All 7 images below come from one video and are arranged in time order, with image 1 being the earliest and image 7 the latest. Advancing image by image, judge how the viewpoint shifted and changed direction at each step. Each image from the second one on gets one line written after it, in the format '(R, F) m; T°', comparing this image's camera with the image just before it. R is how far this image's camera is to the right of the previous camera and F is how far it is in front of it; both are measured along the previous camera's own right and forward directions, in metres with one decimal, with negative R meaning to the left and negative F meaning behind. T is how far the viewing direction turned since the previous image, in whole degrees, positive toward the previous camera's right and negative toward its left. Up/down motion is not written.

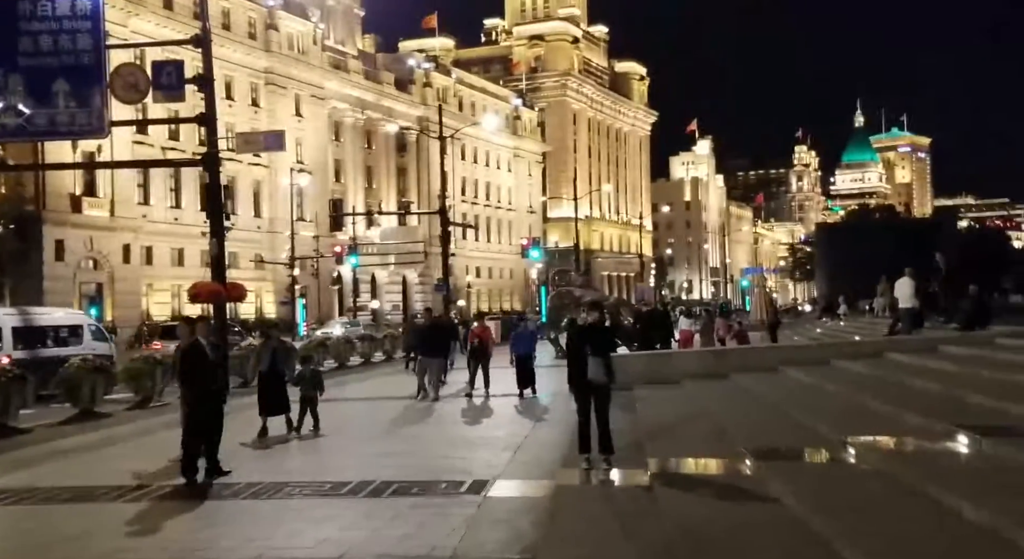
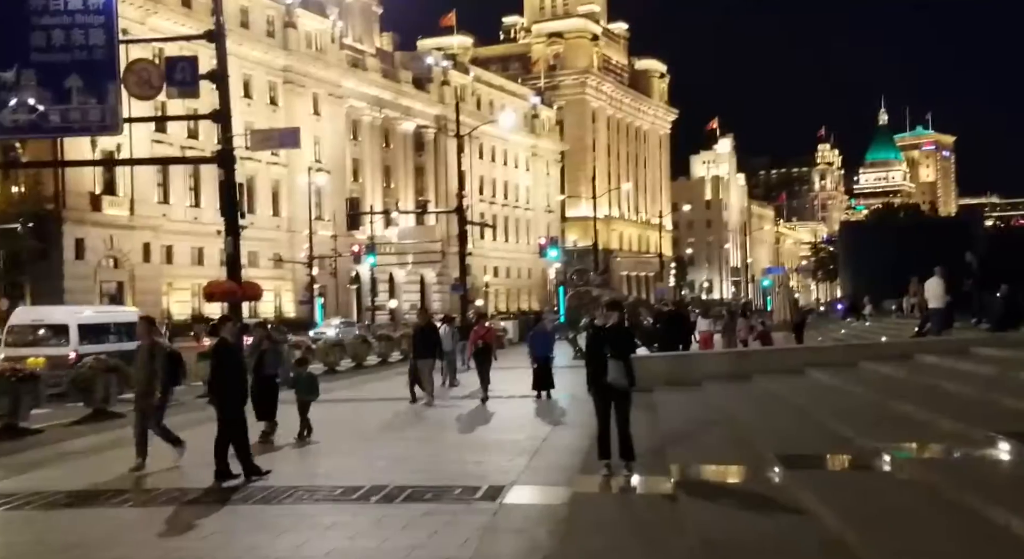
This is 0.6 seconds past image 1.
(0.0, +0.3) m; -1°
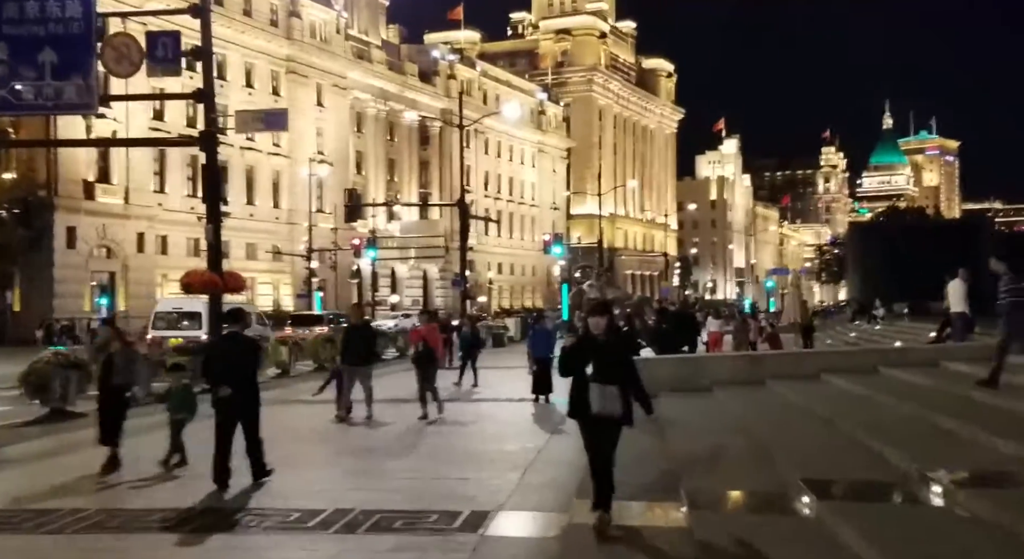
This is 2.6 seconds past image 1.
(+0.1, +1.3) m; 0°
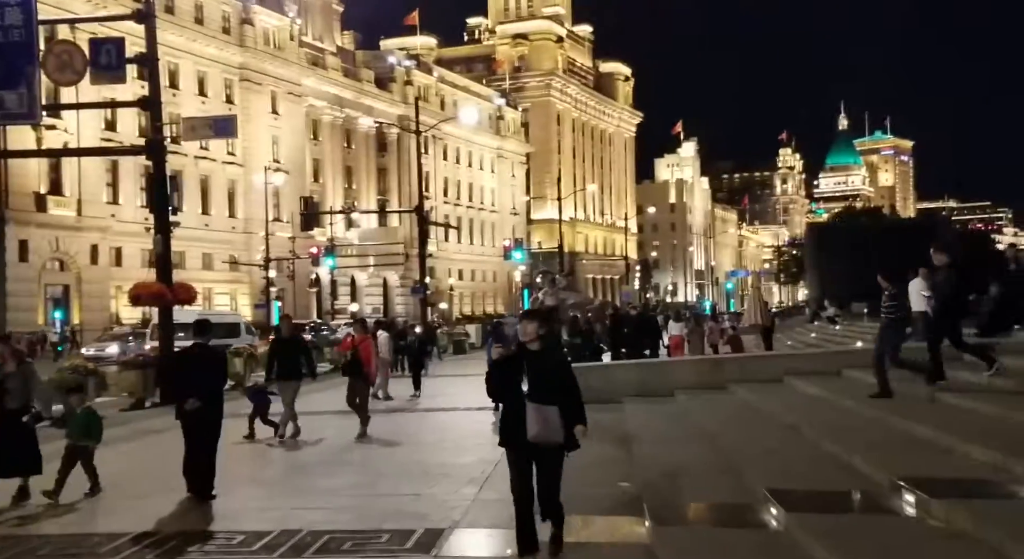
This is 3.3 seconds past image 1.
(+0.1, +0.4) m; +2°
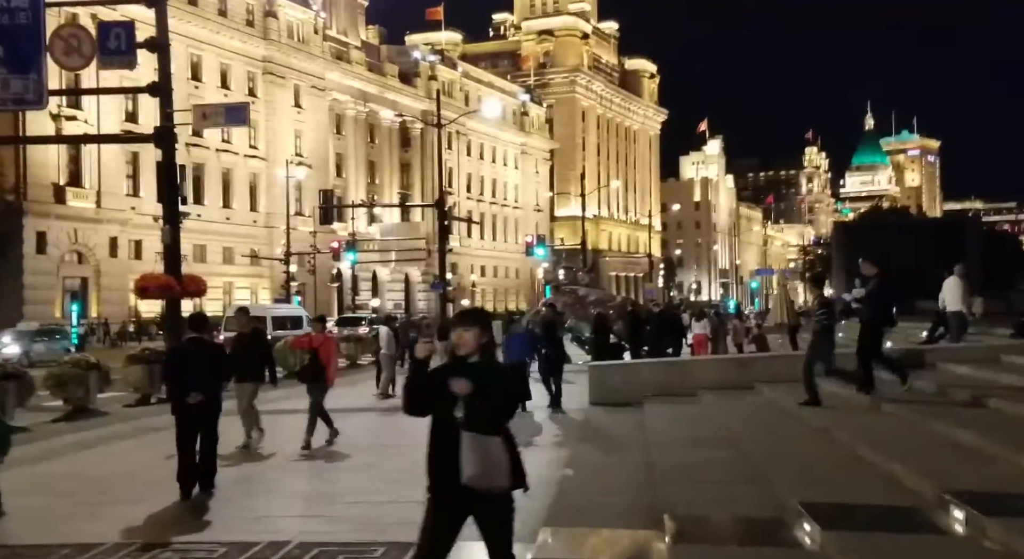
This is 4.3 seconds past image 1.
(+0.1, +0.6) m; -1°
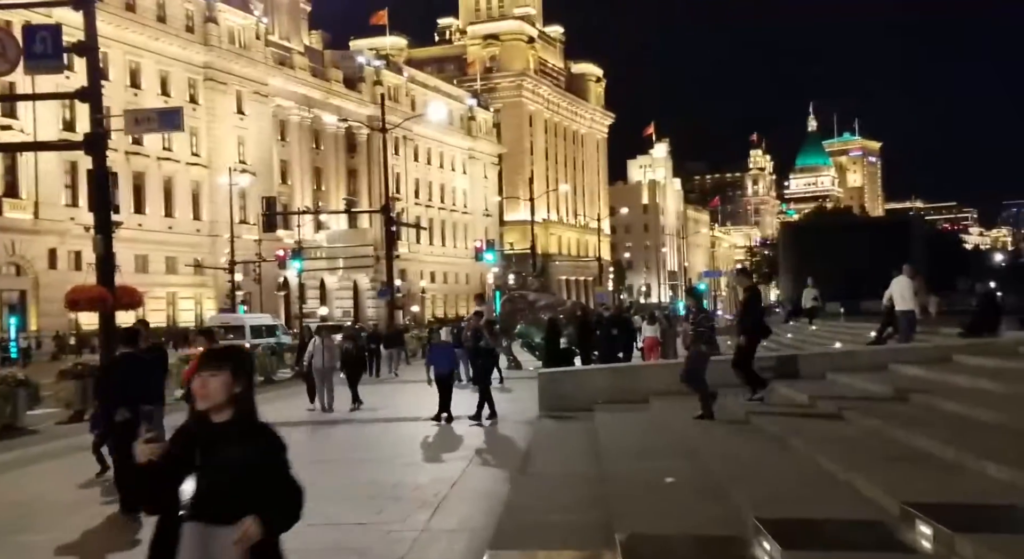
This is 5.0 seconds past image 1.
(+0.1, +0.7) m; +2°
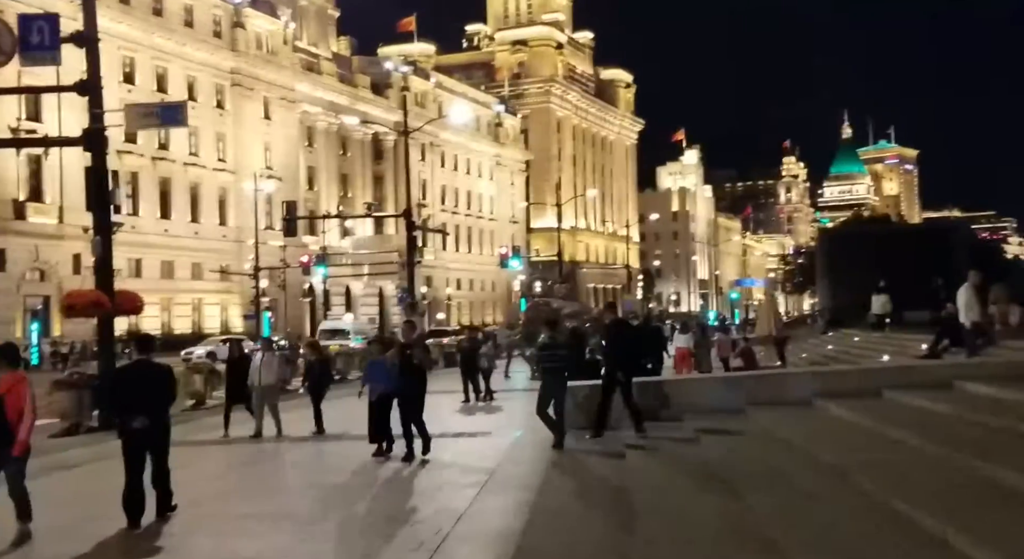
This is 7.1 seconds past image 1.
(0.0, +1.0) m; -1°
